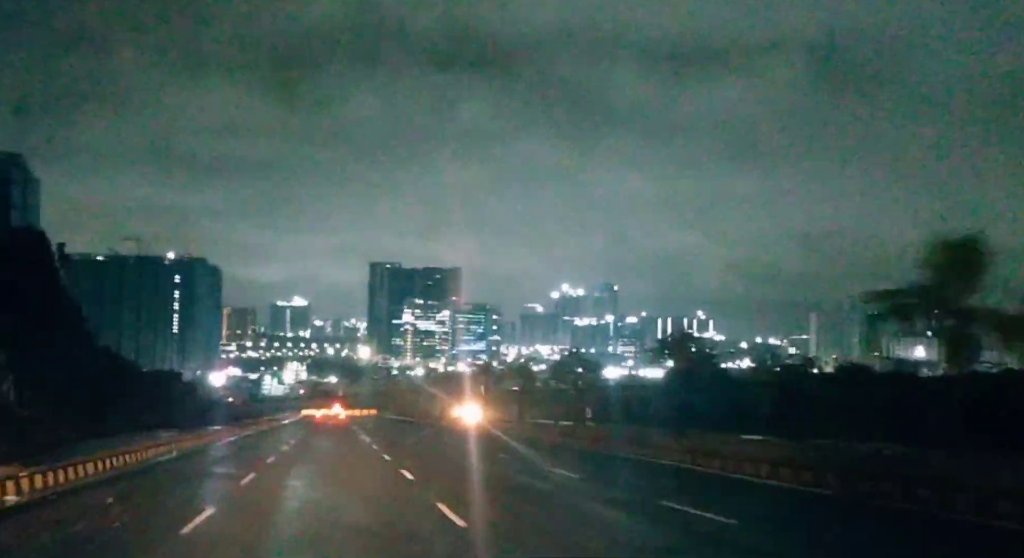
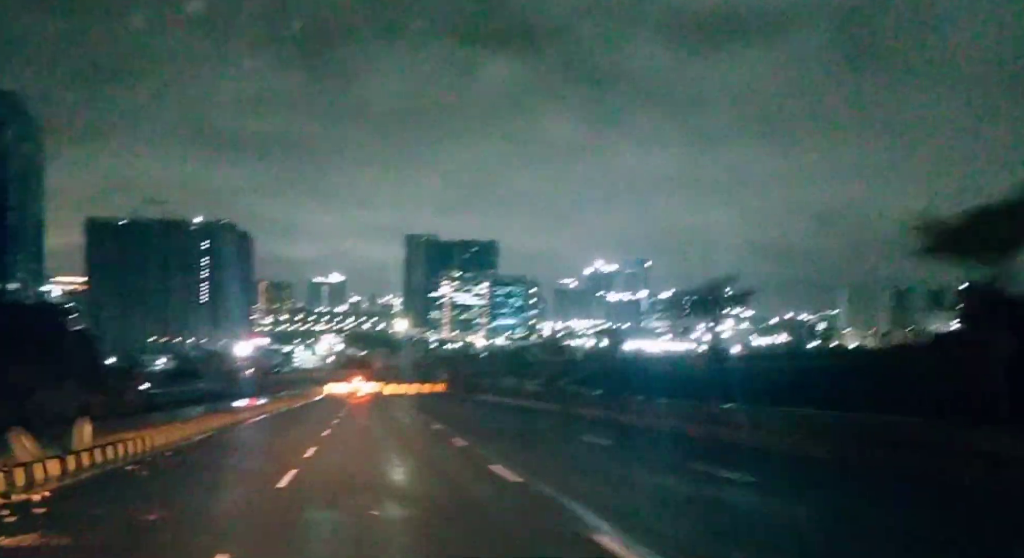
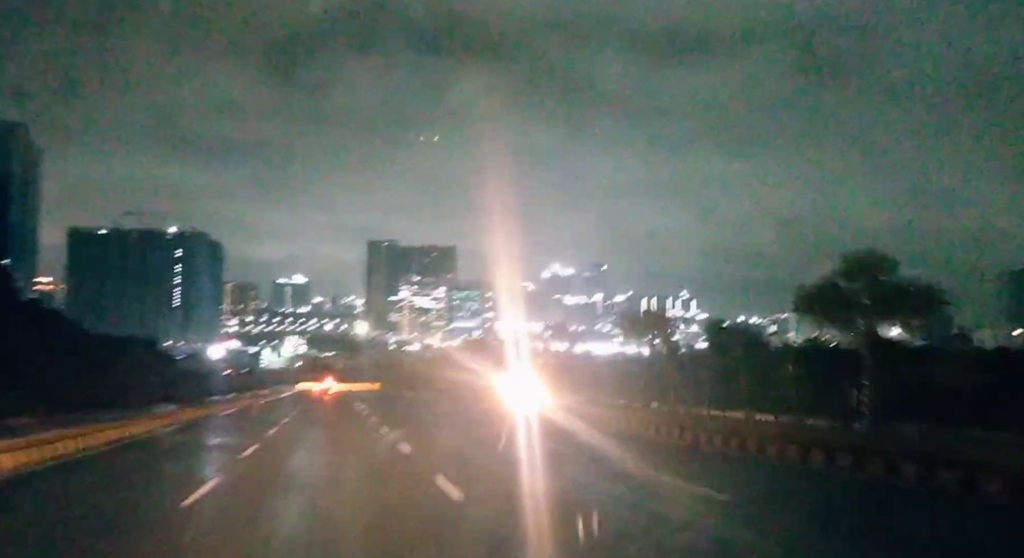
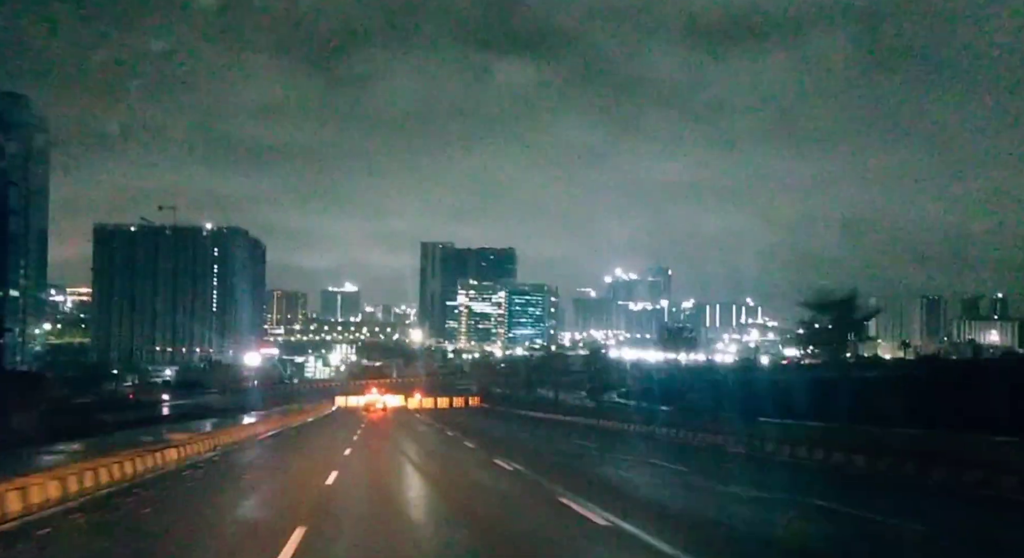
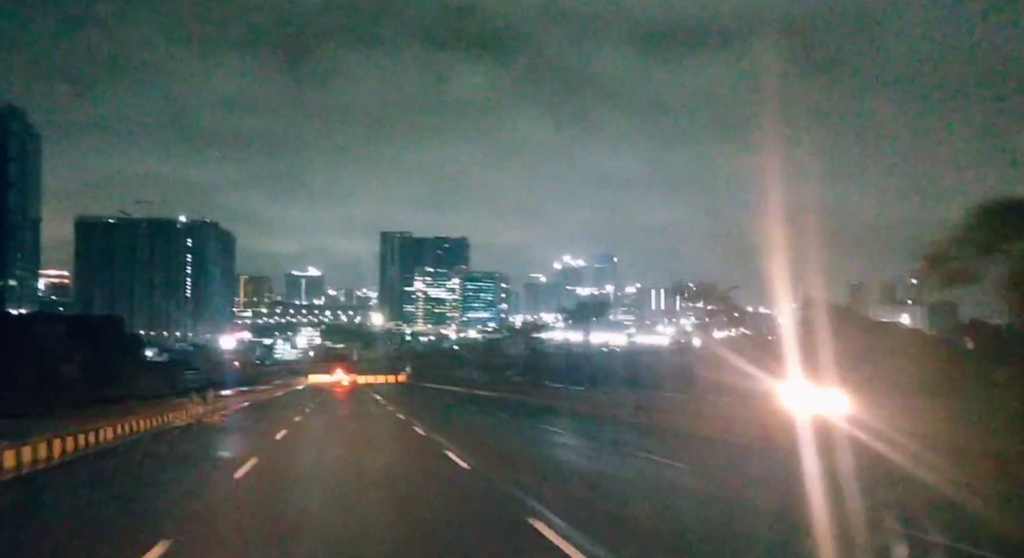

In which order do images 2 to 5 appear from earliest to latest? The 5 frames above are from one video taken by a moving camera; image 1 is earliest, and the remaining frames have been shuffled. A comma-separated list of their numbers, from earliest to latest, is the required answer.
3, 5, 2, 4
